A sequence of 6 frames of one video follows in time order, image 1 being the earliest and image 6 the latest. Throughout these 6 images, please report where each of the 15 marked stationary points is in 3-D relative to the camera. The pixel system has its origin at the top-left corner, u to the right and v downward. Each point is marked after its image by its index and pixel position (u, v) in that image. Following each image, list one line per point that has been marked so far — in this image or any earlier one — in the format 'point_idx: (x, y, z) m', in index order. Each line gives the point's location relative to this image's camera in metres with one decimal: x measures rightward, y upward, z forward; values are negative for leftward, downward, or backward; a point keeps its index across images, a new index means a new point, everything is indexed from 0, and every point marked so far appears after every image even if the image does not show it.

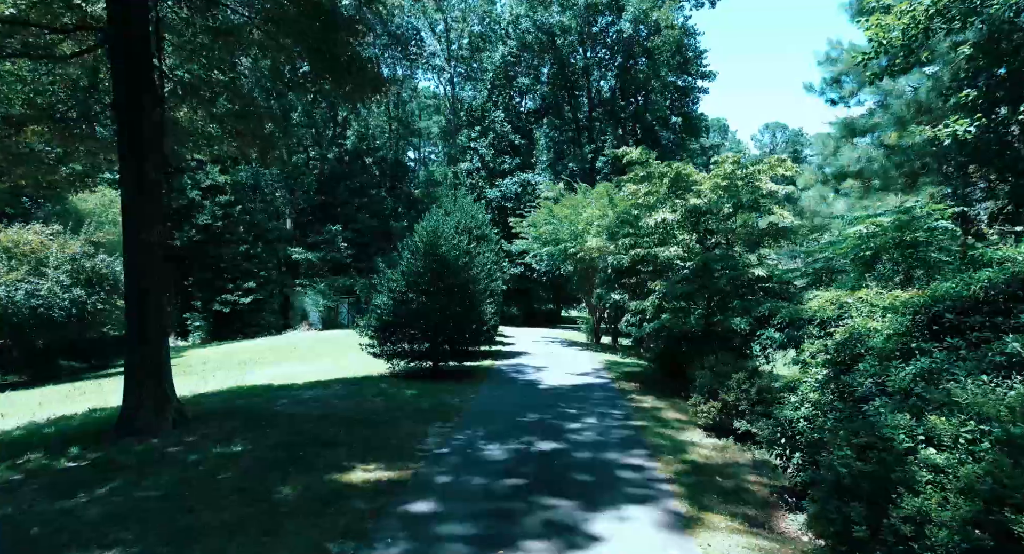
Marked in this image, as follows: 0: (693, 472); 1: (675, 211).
0: (+2.1, -2.3, +7.1) m
1: (+3.6, +1.4, +13.3) m
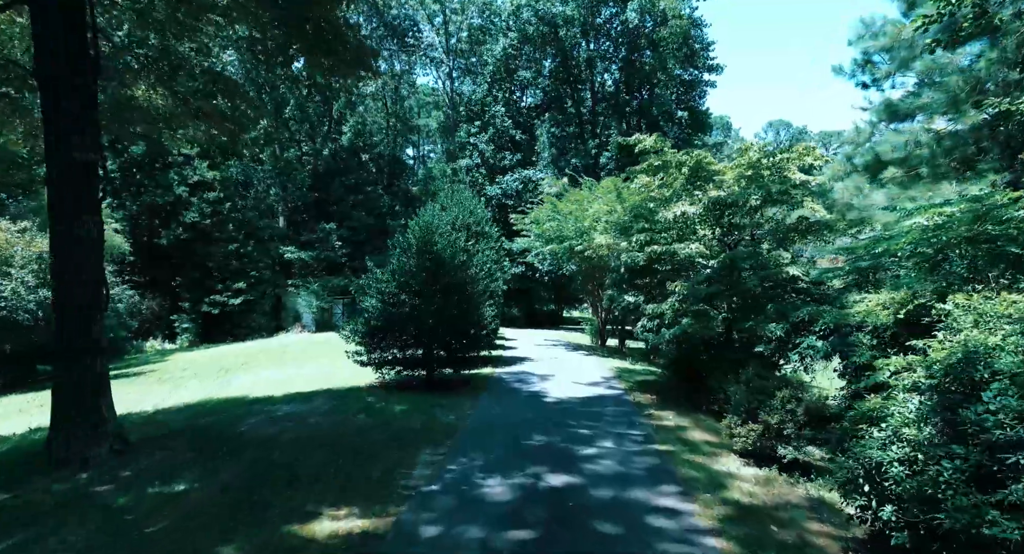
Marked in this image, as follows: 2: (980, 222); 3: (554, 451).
0: (+2.2, -2.3, +5.8) m
1: (+3.6, +1.4, +12.0) m
2: (+5.6, +0.7, +7.2) m
3: (+0.5, -2.3, +8.0) m
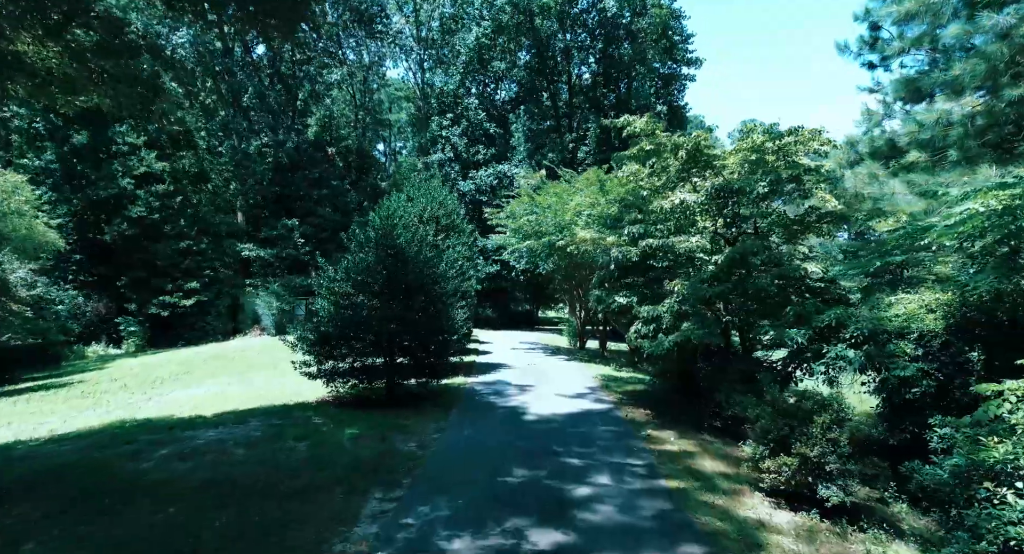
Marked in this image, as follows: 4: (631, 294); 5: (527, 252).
0: (+2.0, -2.2, +4.3) m
1: (+3.2, +1.5, +10.5) m
2: (+5.3, +0.7, +5.9) m
3: (+0.3, -2.2, +6.4) m
4: (+2.1, -0.3, +10.8) m
5: (+0.5, +0.8, +19.6) m
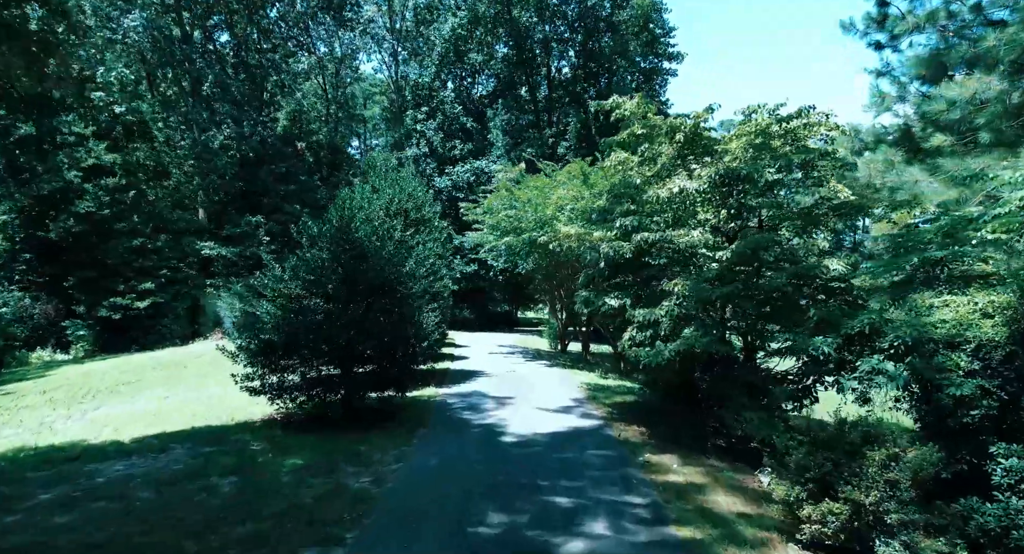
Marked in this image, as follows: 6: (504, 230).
0: (+1.8, -2.2, +3.0) m
1: (+2.8, +1.5, +9.3) m
2: (+5.1, +0.7, +4.7) m
3: (+0.1, -2.2, +5.0) m
4: (+1.7, -0.3, +9.5) m
5: (-0.2, +0.8, +18.2) m
6: (-0.2, +1.4, +18.8) m
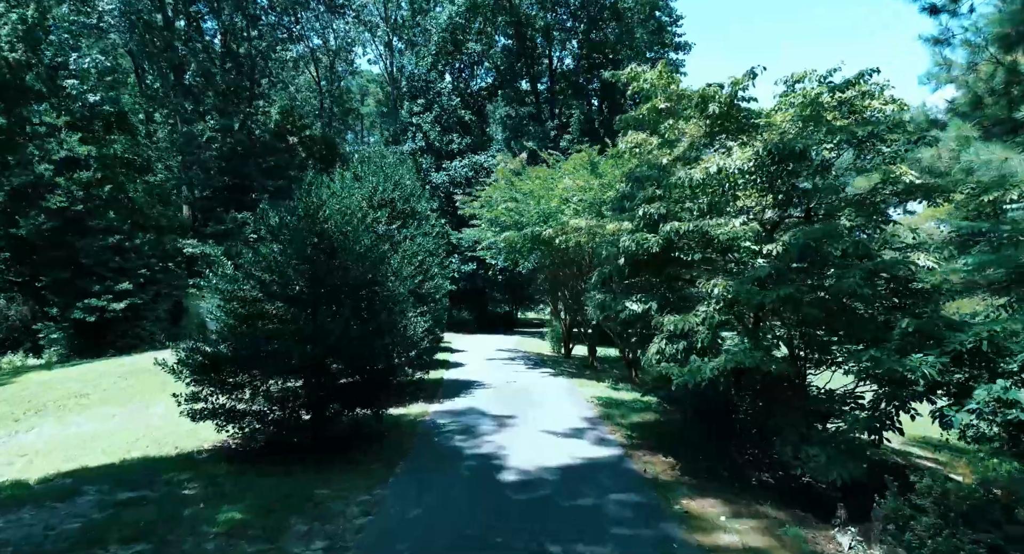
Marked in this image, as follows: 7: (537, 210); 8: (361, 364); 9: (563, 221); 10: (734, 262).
0: (+1.8, -2.2, +1.4) m
1: (+2.8, +1.5, +7.6) m
2: (+5.1, +0.7, +3.1) m
3: (+0.1, -2.2, +3.4) m
4: (+1.7, -0.3, +7.9) m
5: (-0.2, +0.8, +16.6) m
6: (-0.2, +1.5, +17.2) m
7: (+0.6, +1.7, +15.6) m
8: (-2.0, -1.2, +8.0) m
9: (+1.1, +1.3, +14.1) m
10: (+2.7, +0.2, +7.6) m
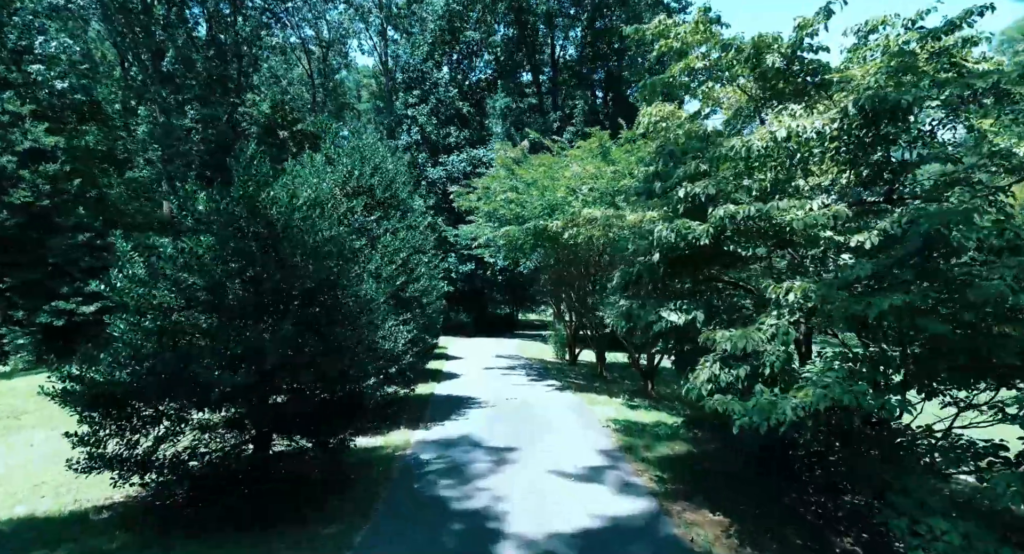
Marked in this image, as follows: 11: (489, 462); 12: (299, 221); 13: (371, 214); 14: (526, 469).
0: (+1.8, -2.2, -0.5) m
1: (+2.8, +1.5, +5.8) m
2: (+5.1, +0.7, +1.2) m
3: (+0.1, -2.2, +1.6) m
4: (+1.8, -0.3, +6.0) m
5: (-0.2, +0.8, +14.7) m
6: (-0.2, +1.4, +15.3) m
7: (+0.6, +1.7, +13.8) m
8: (-2.0, -1.2, +6.2) m
9: (+1.1, +1.3, +12.2) m
10: (+2.7, +0.2, +5.8) m
11: (-0.3, -2.3, +7.7) m
12: (-2.2, +0.6, +6.4) m
13: (-2.5, +1.1, +10.7) m
14: (+0.2, -2.3, +7.3) m
